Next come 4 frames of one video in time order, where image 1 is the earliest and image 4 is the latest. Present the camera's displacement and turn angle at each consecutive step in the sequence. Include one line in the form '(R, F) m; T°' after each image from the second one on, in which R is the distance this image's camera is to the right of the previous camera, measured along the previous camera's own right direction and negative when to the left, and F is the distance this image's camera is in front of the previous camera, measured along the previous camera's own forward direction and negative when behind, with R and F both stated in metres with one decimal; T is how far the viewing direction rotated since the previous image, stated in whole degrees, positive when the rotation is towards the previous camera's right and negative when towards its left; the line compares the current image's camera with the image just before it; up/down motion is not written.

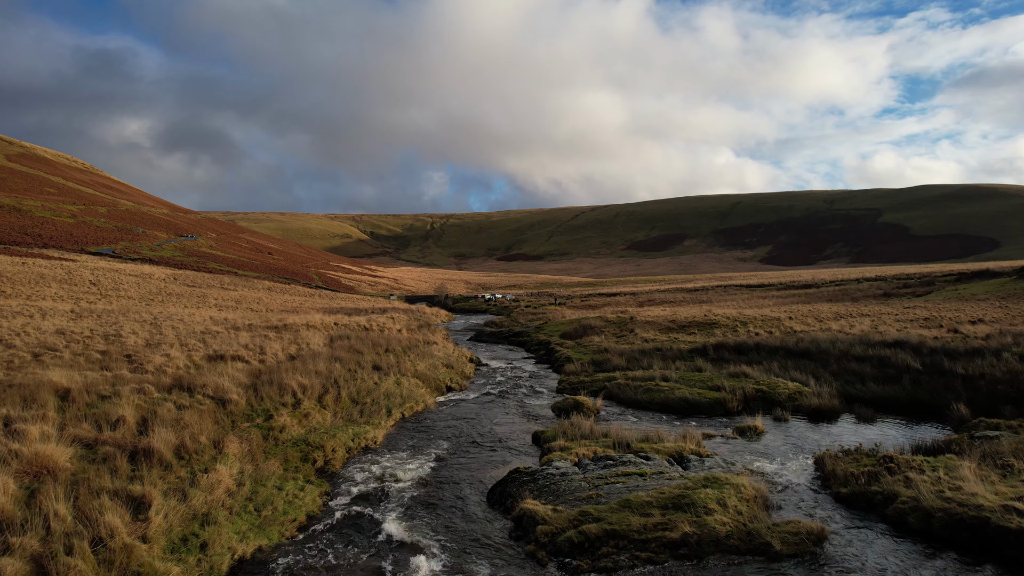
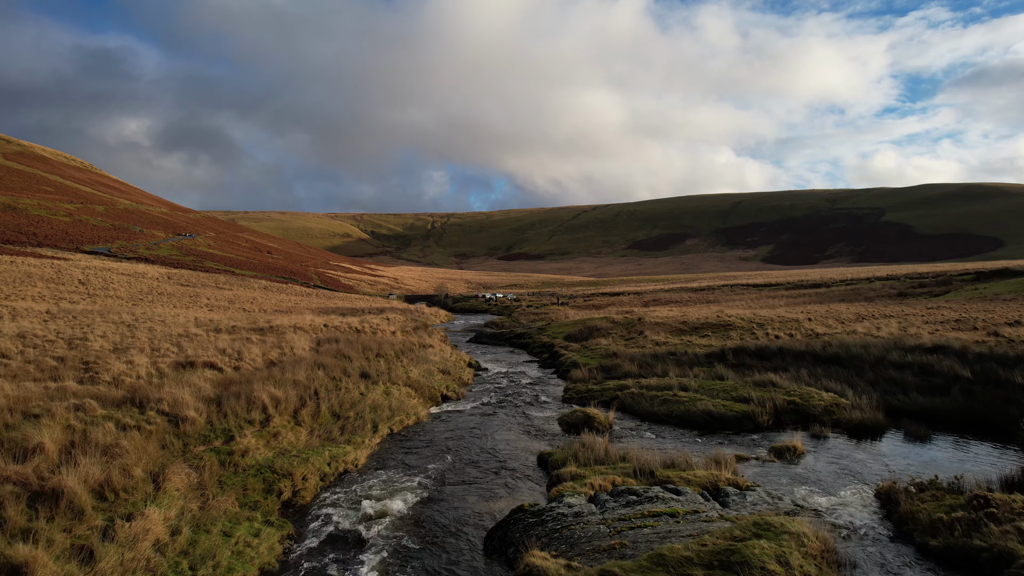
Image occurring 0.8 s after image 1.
(0.0, +1.7) m; 0°
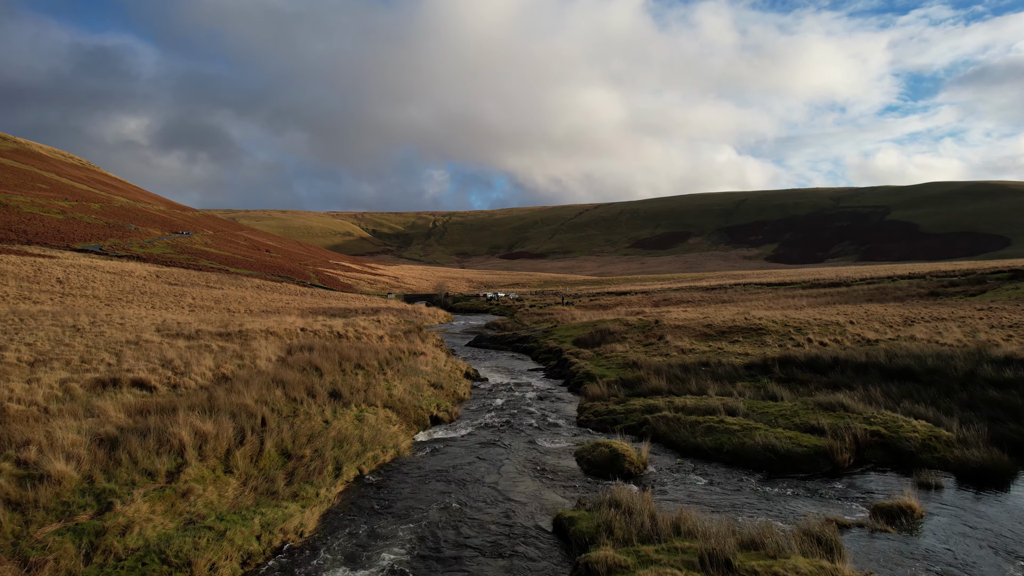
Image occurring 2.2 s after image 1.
(0.0, +3.1) m; 0°
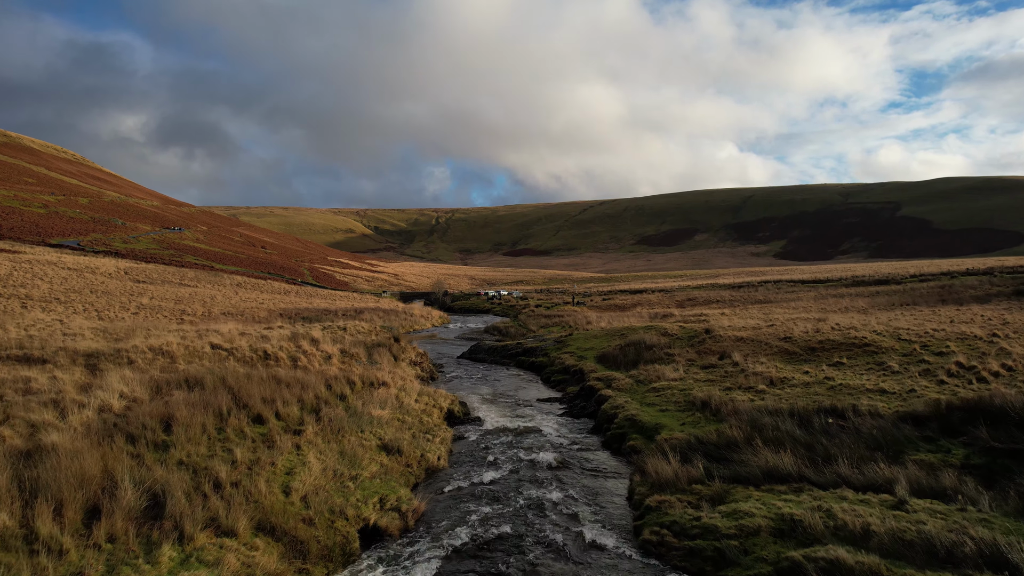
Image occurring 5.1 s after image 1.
(0.0, +7.0) m; 0°
